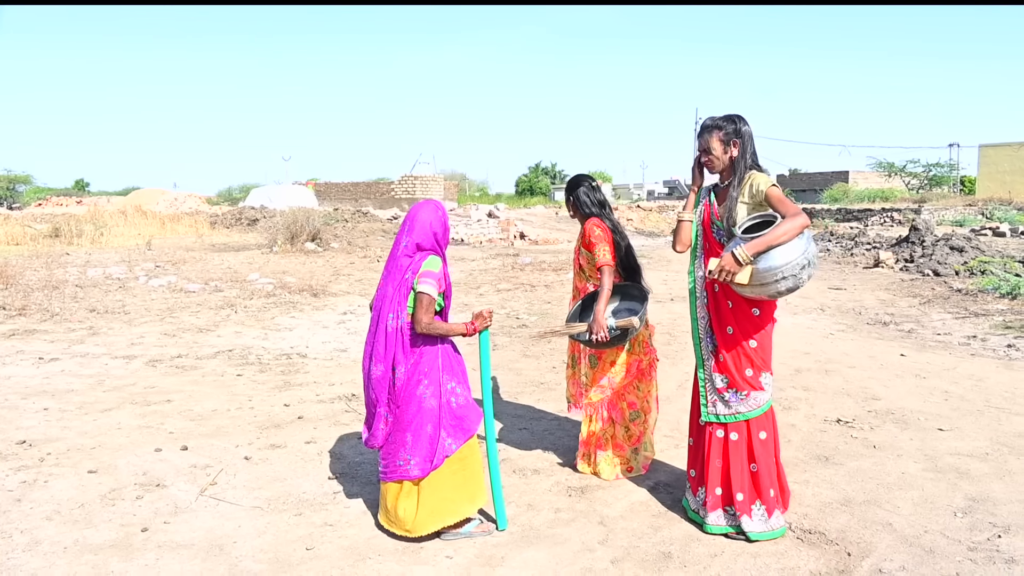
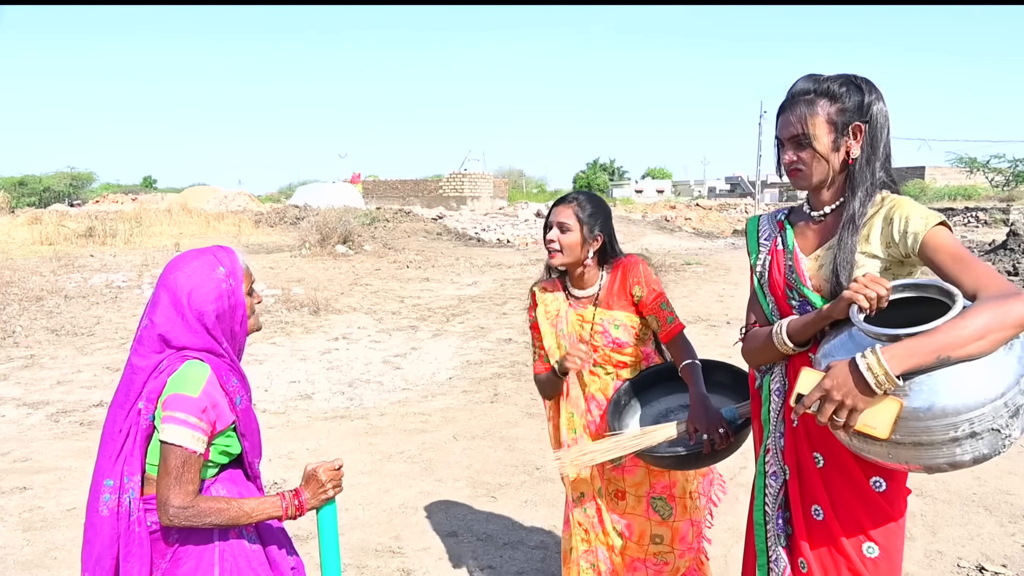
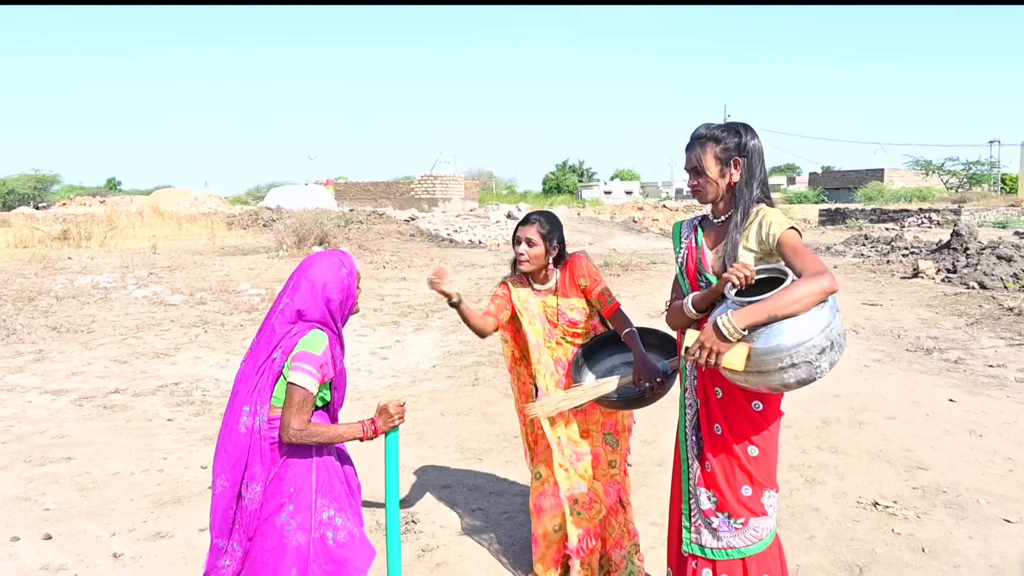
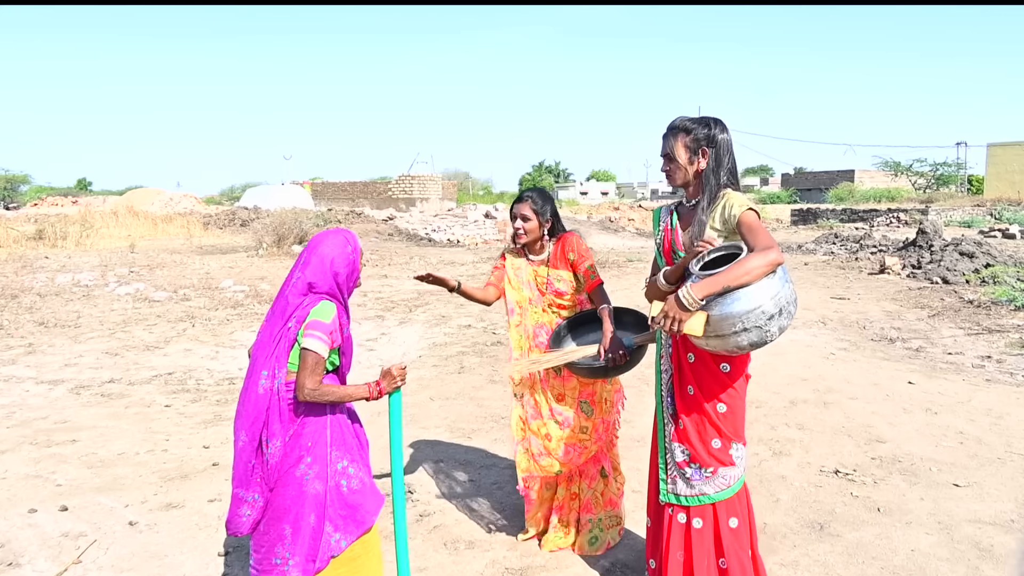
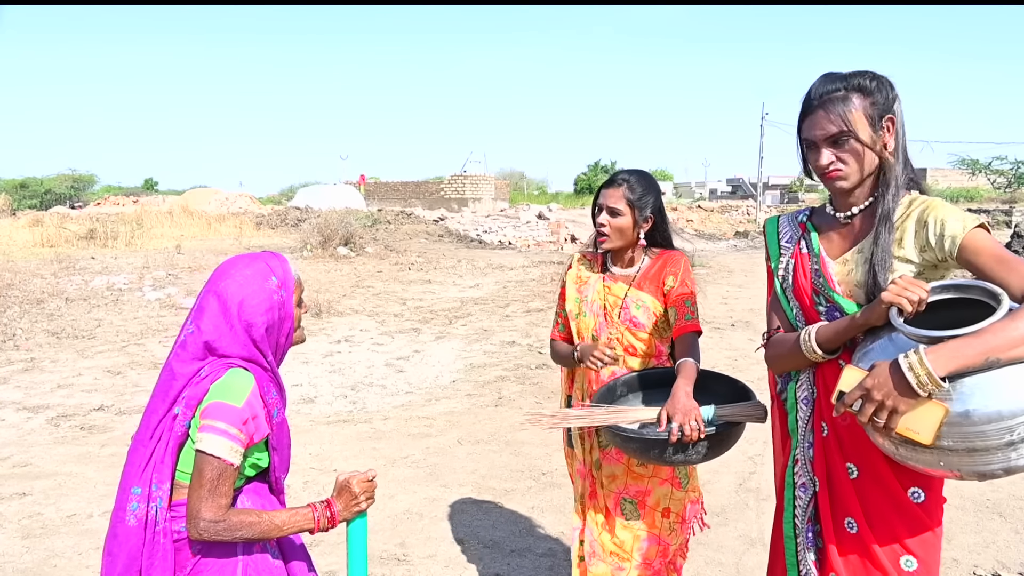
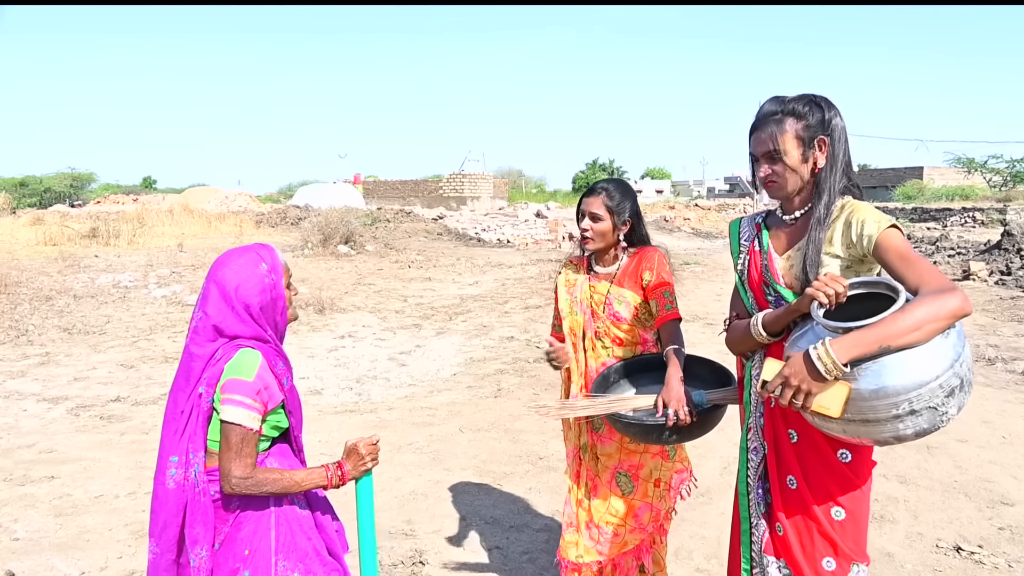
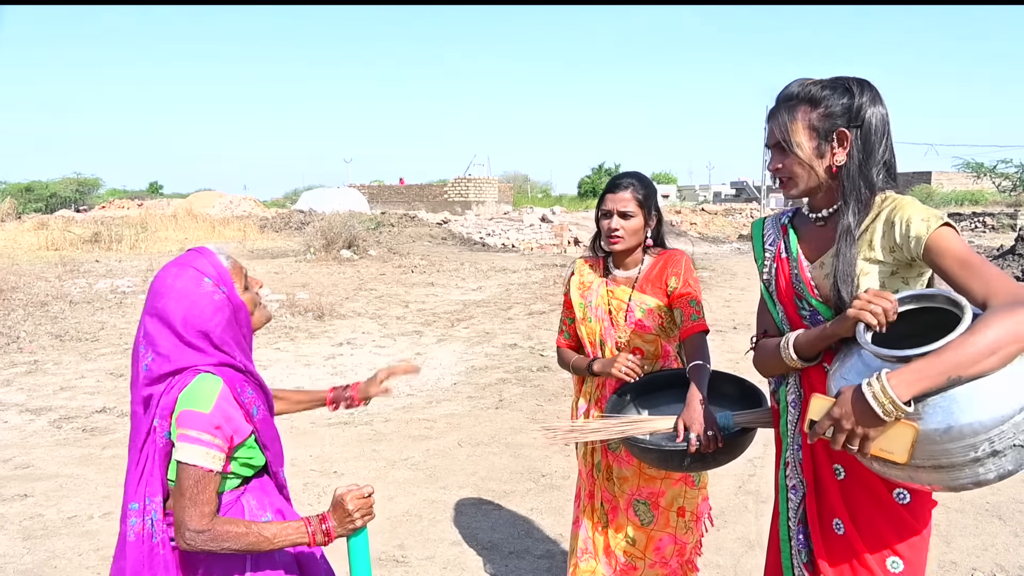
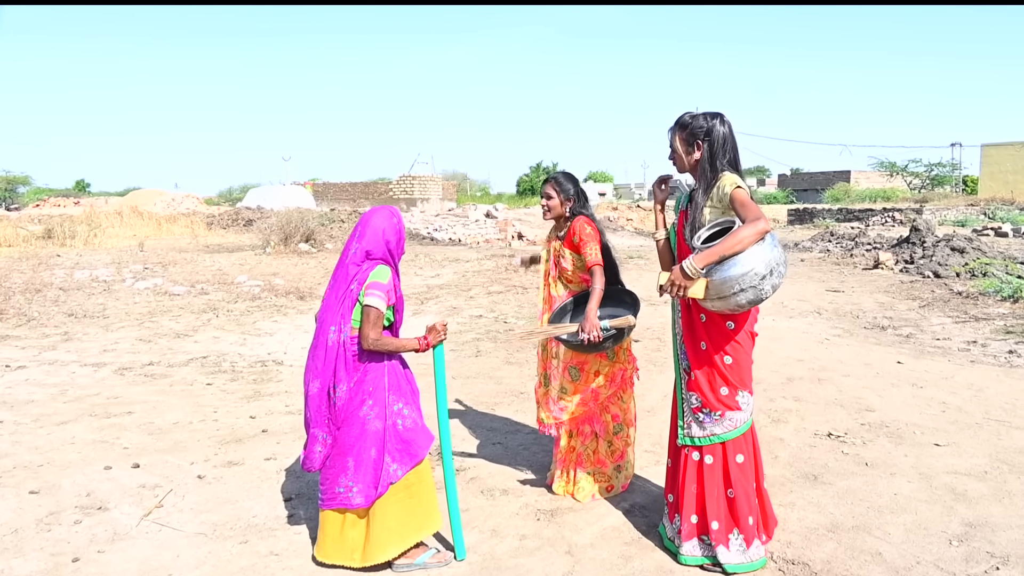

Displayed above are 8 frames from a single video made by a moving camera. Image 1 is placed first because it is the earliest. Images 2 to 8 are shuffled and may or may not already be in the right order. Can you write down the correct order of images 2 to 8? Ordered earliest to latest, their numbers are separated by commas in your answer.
8, 4, 3, 6, 2, 5, 7
